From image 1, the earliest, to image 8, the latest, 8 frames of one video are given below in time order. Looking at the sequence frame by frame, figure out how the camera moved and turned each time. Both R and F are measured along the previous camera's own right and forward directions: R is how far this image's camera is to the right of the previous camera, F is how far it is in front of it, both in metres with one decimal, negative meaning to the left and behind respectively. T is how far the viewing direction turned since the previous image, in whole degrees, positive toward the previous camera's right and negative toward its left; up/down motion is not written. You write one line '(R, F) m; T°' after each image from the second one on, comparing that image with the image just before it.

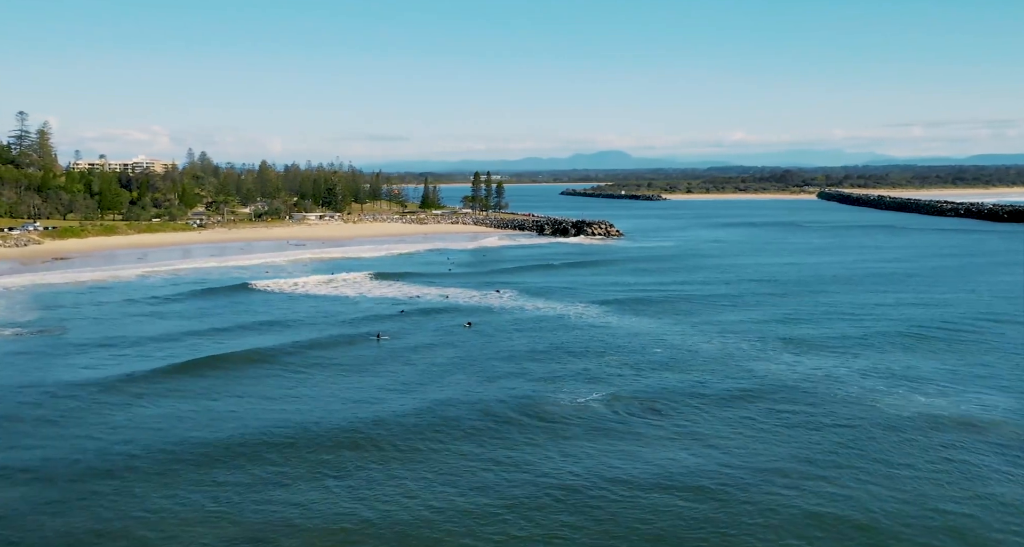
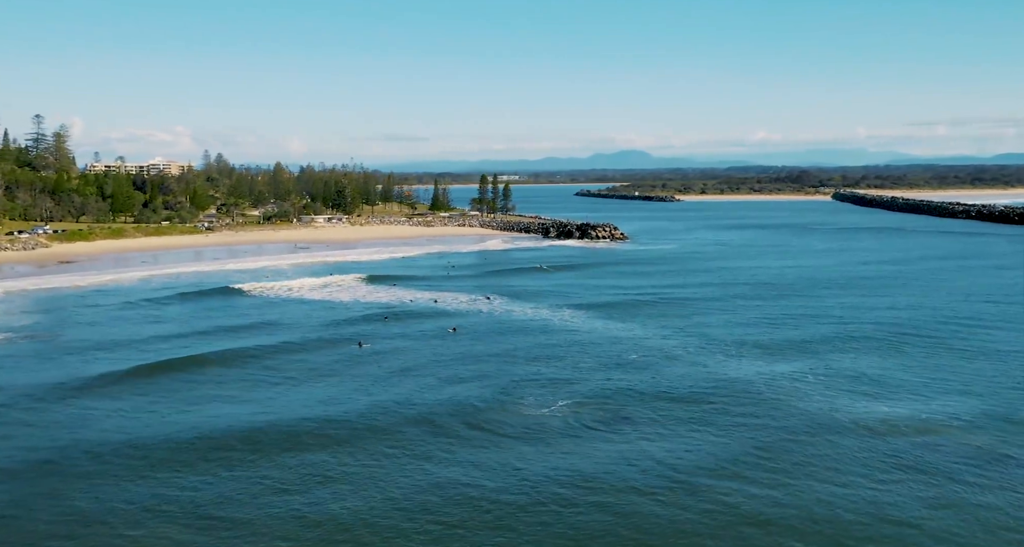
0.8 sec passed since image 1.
(+1.2, +0.1) m; -1°
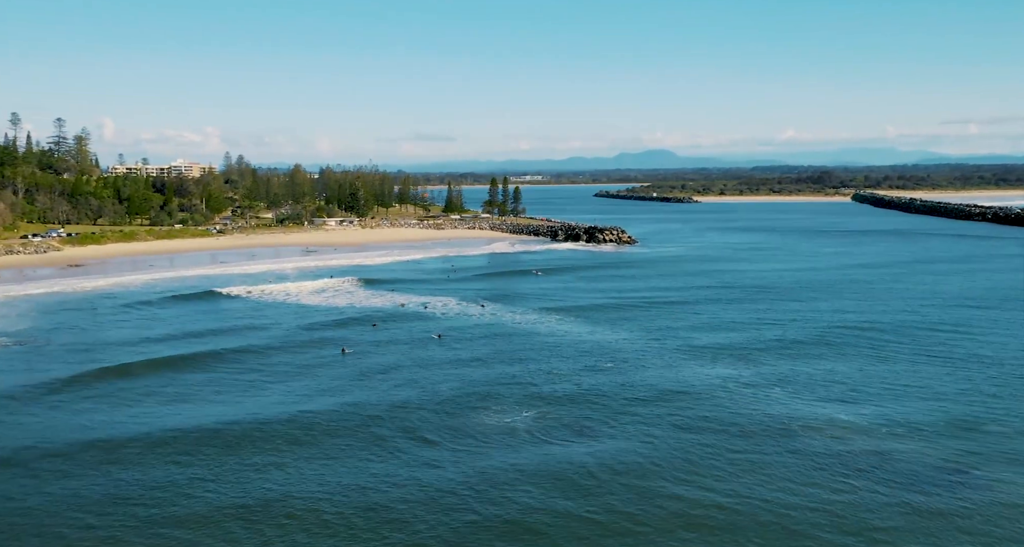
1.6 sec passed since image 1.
(+1.3, 0.0) m; -1°
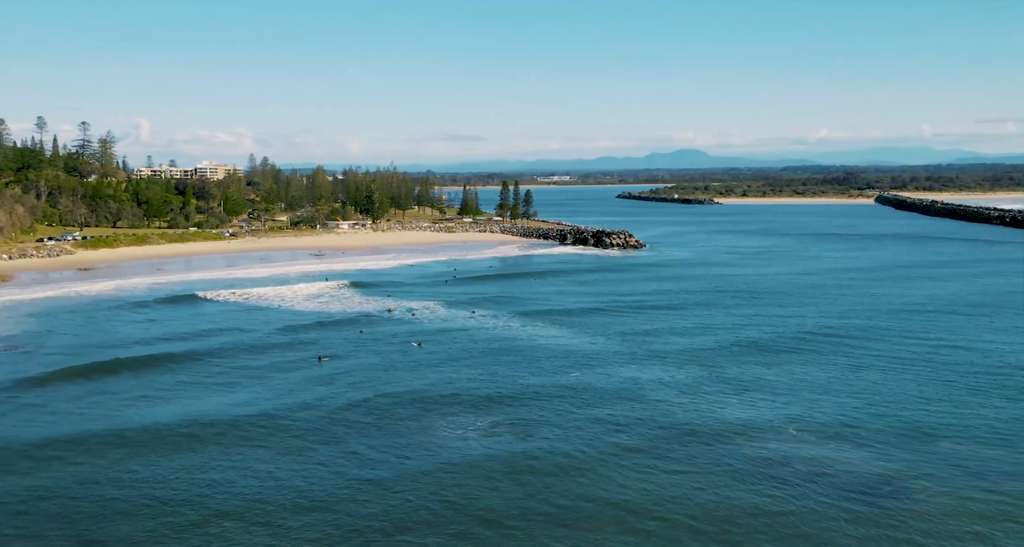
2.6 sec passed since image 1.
(+1.7, -0.1) m; -2°
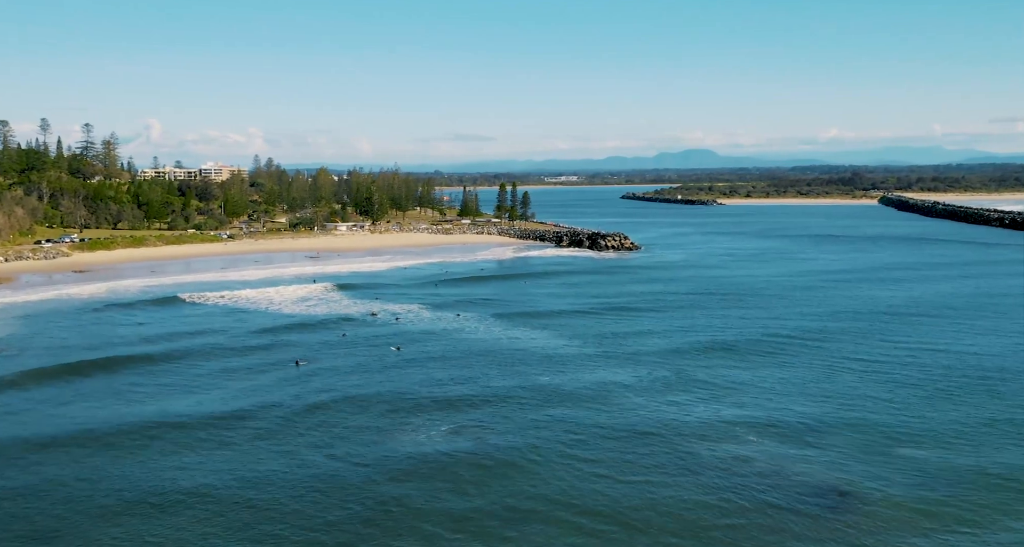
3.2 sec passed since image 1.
(+1.0, -0.1) m; 0°
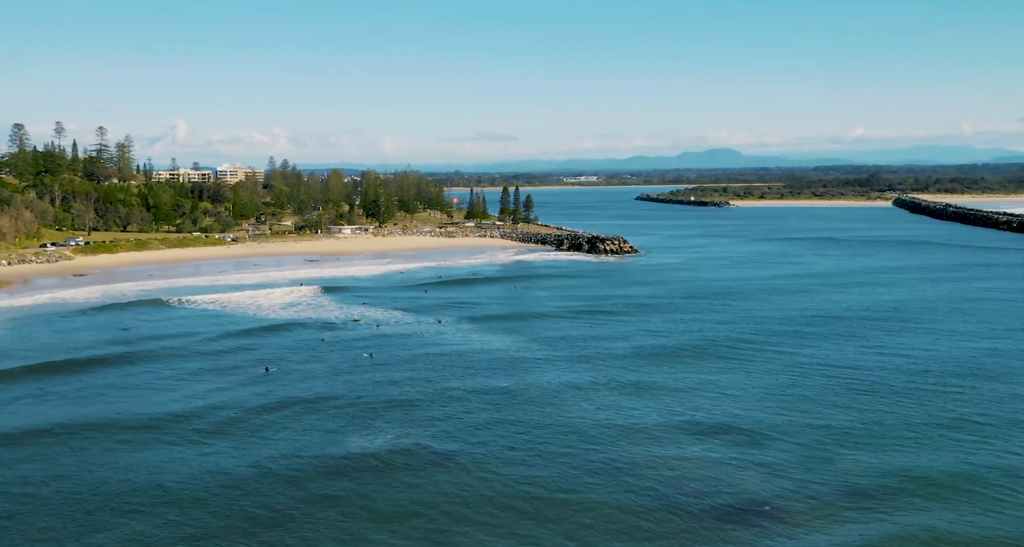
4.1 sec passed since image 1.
(+1.6, -0.2) m; -1°
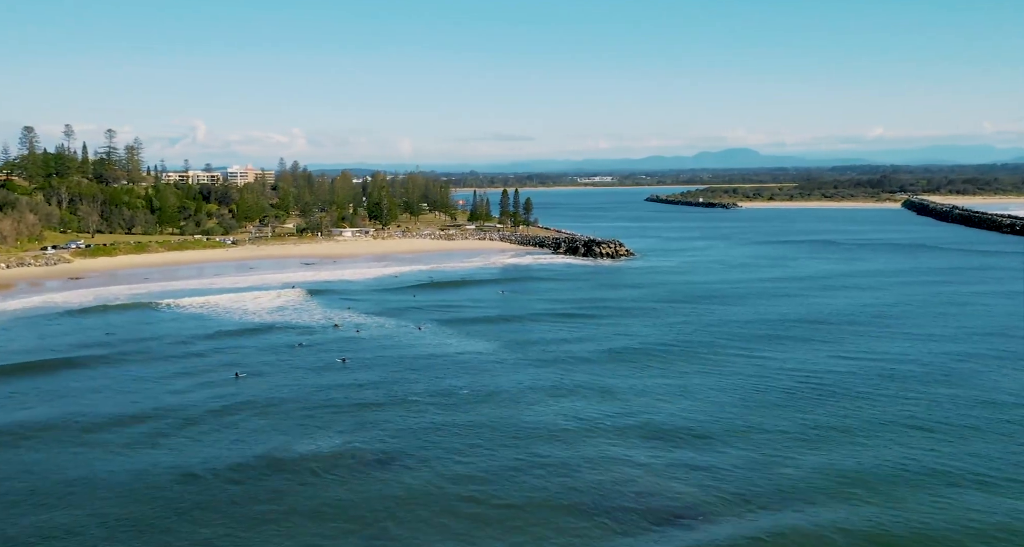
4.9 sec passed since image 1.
(+1.5, -0.2) m; -1°
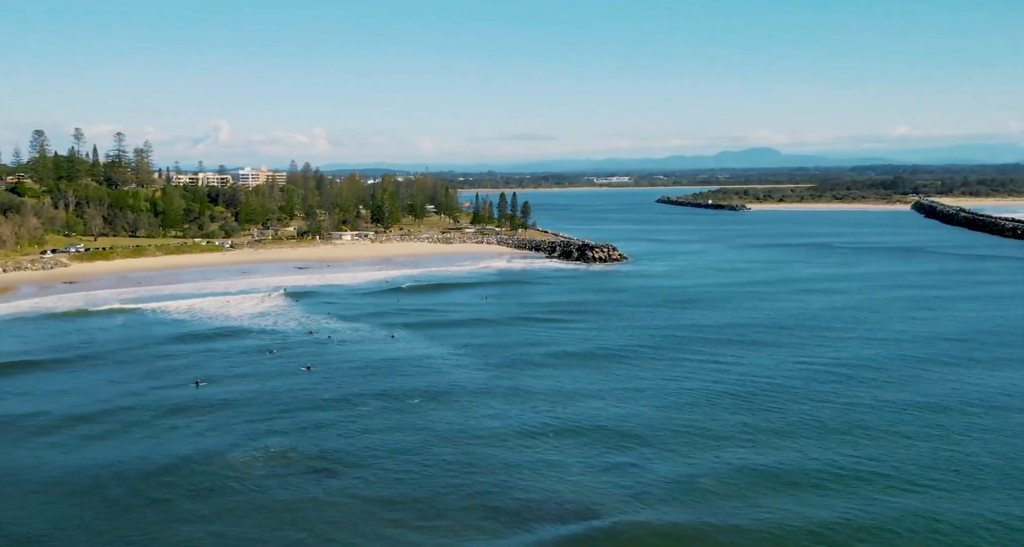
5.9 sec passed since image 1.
(+1.8, -0.1) m; -1°
